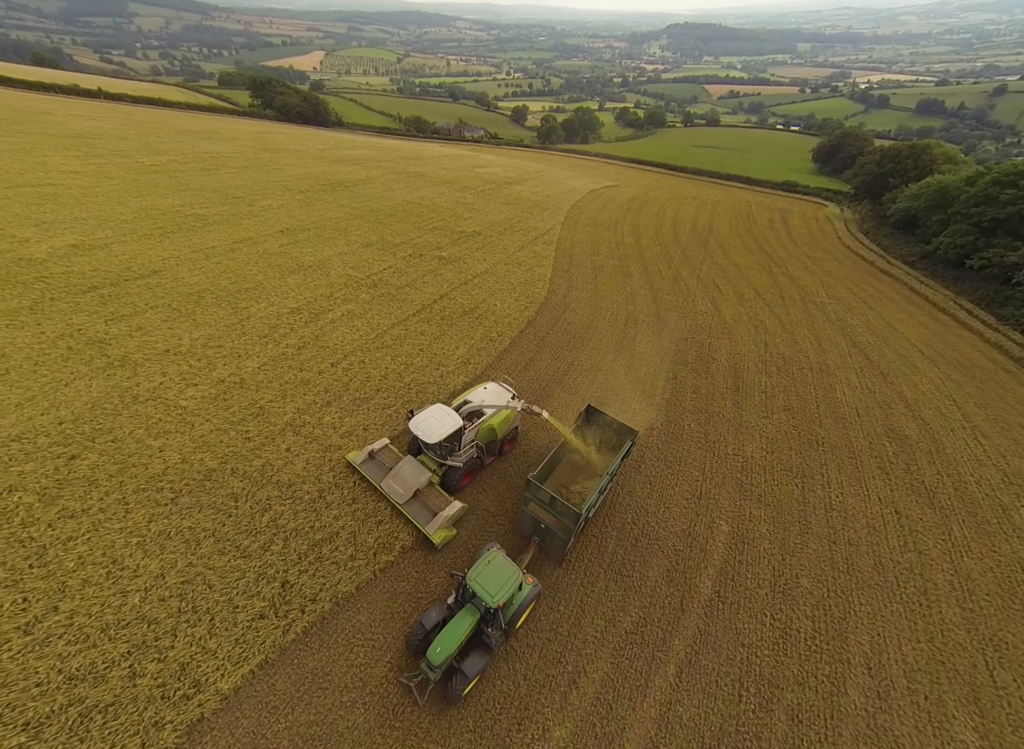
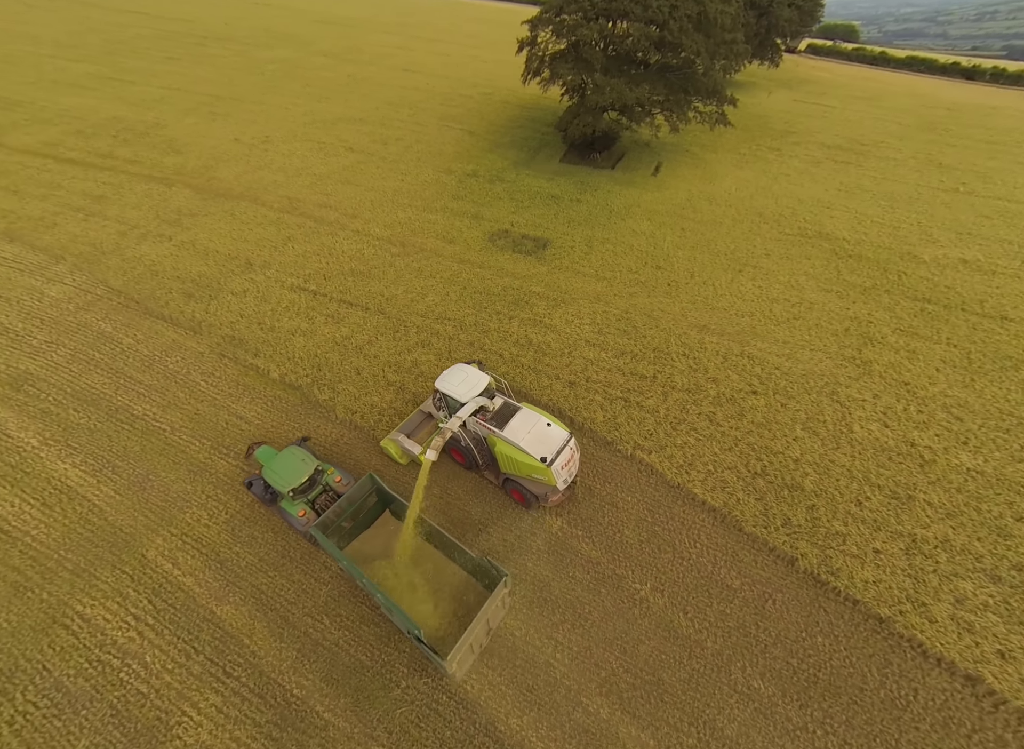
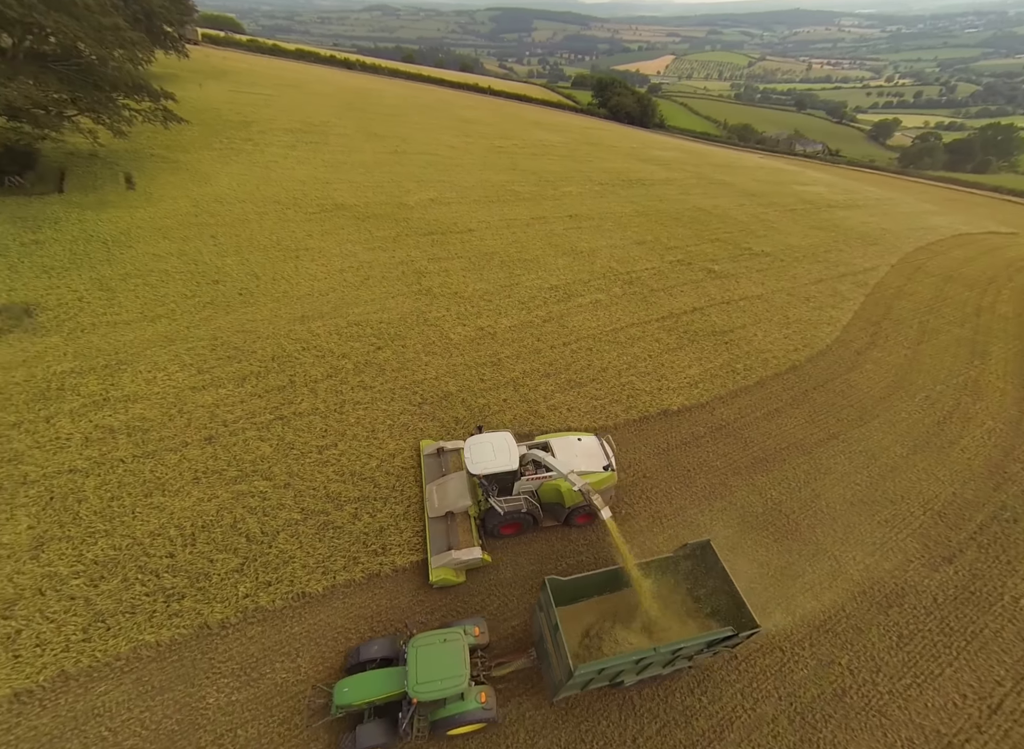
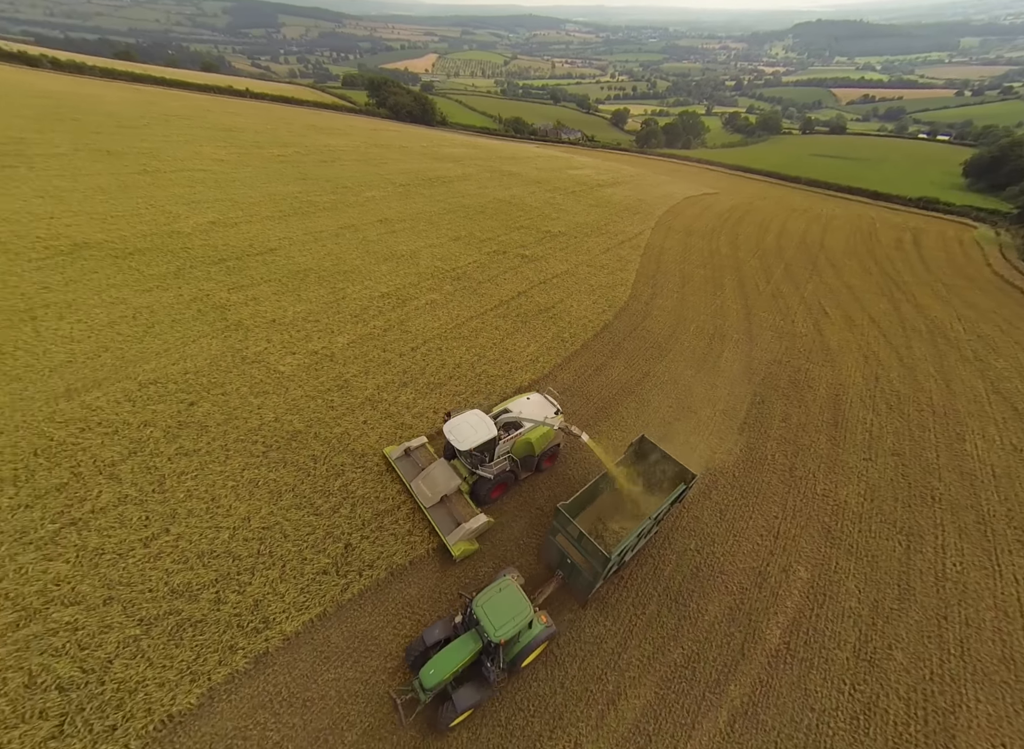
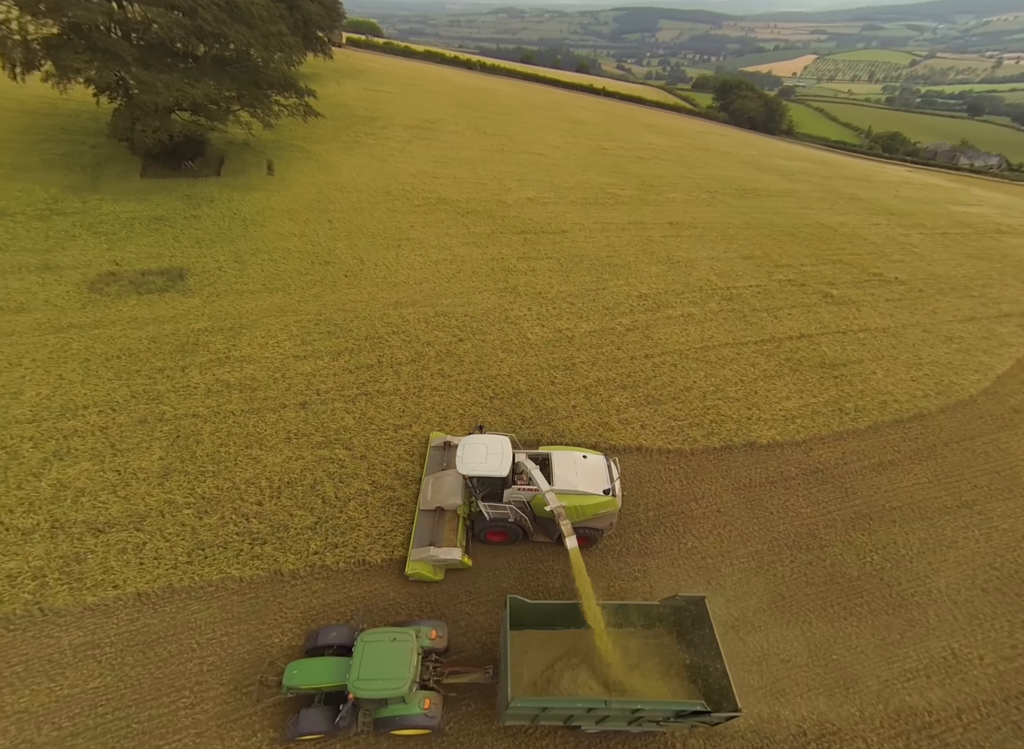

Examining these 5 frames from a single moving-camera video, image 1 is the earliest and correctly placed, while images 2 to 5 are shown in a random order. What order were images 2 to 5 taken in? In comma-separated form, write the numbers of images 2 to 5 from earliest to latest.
4, 3, 5, 2
